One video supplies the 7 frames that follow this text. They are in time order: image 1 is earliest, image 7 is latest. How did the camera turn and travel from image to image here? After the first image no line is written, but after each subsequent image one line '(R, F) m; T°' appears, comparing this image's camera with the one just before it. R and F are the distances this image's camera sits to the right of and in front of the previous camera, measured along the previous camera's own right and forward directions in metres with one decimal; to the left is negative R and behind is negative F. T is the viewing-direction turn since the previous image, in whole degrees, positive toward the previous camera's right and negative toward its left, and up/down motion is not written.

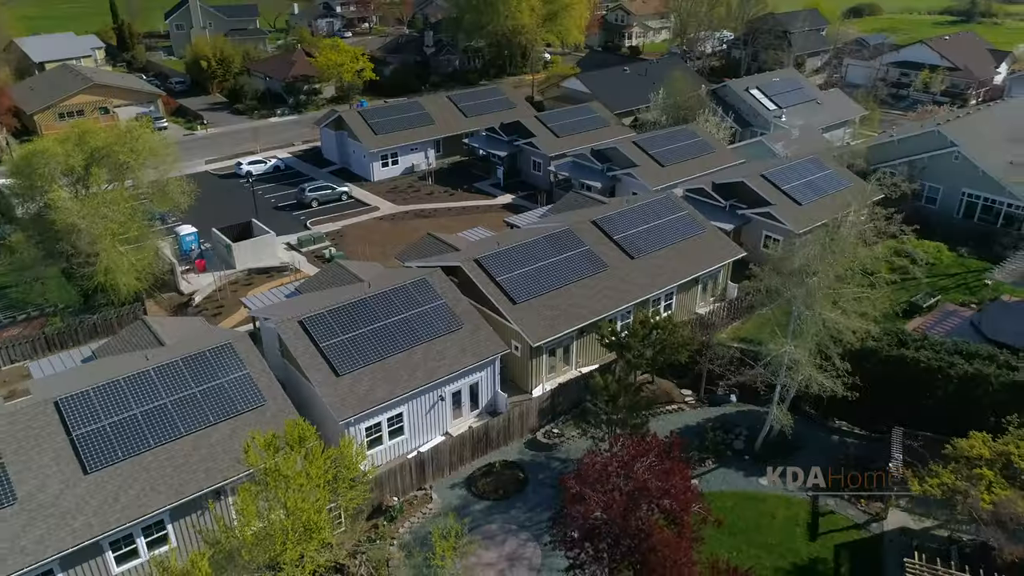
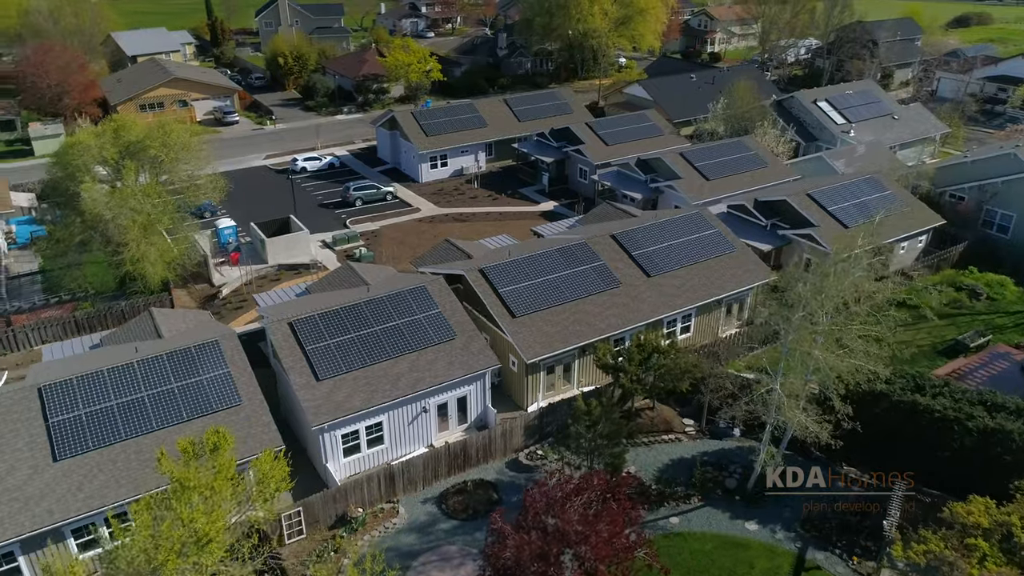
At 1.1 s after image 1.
(+2.8, +0.9) m; -7°
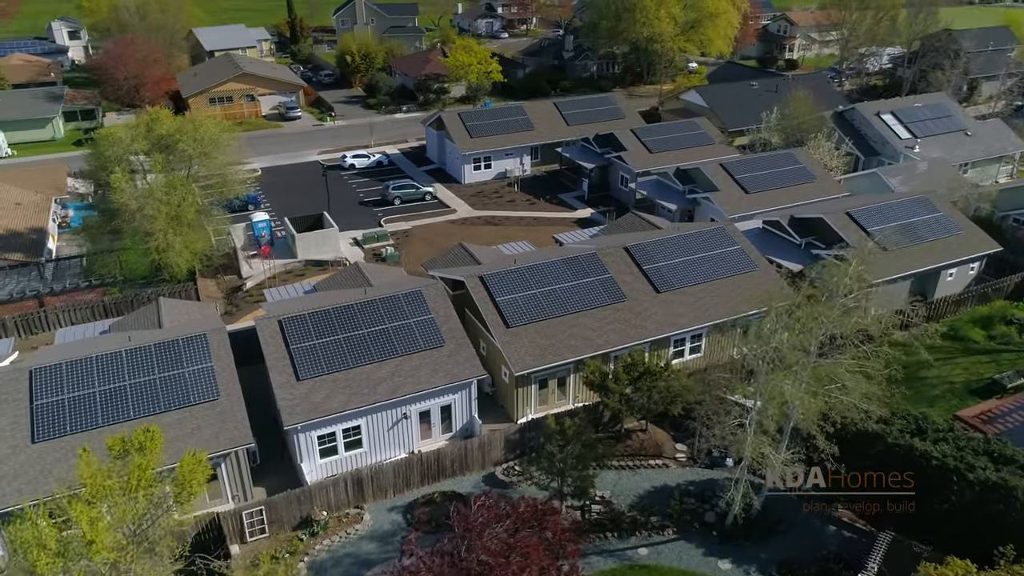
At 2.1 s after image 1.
(+2.7, +0.7) m; -6°
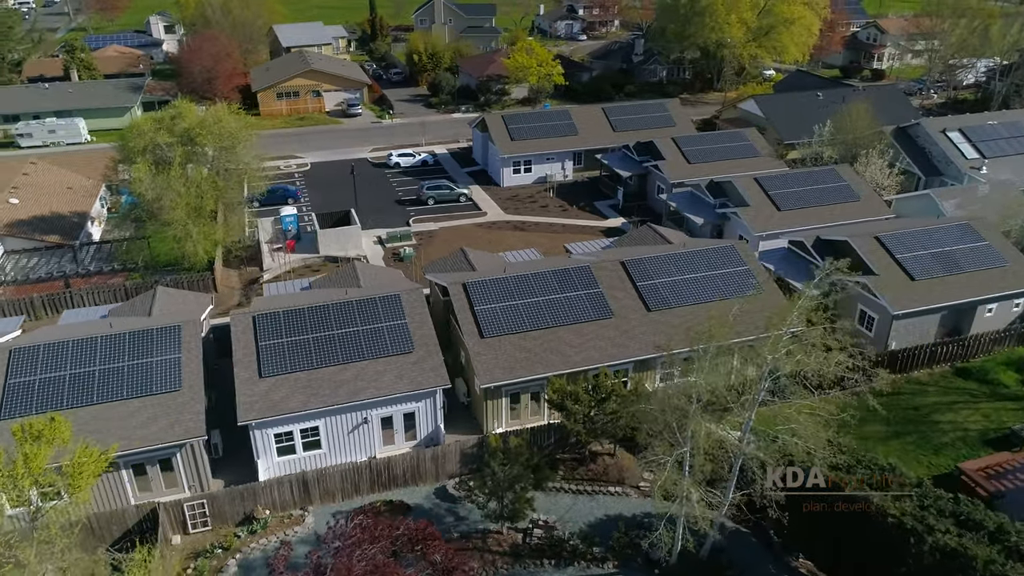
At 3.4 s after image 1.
(+3.4, +0.8) m; -7°
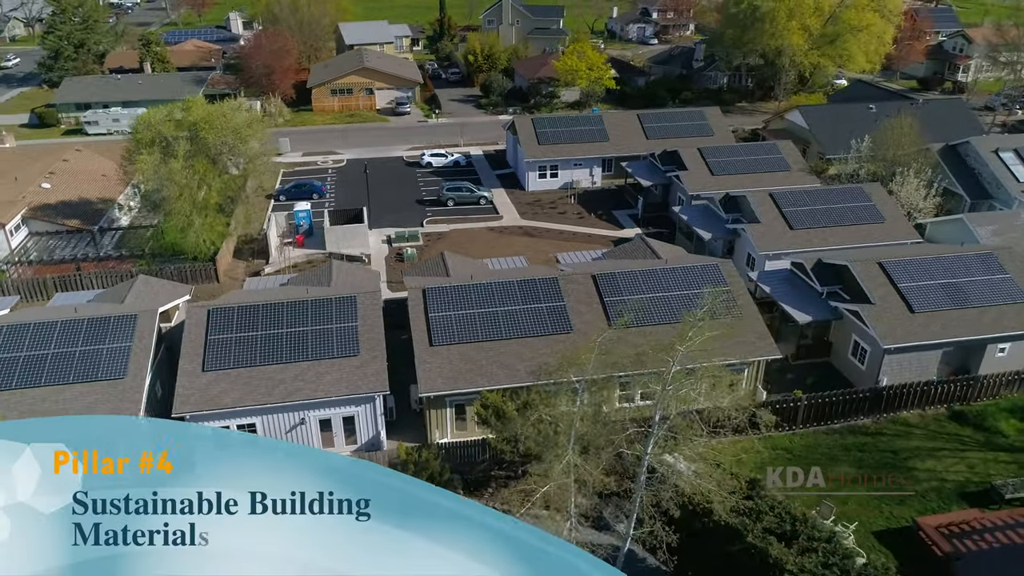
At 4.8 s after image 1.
(+4.0, +0.8) m; -6°
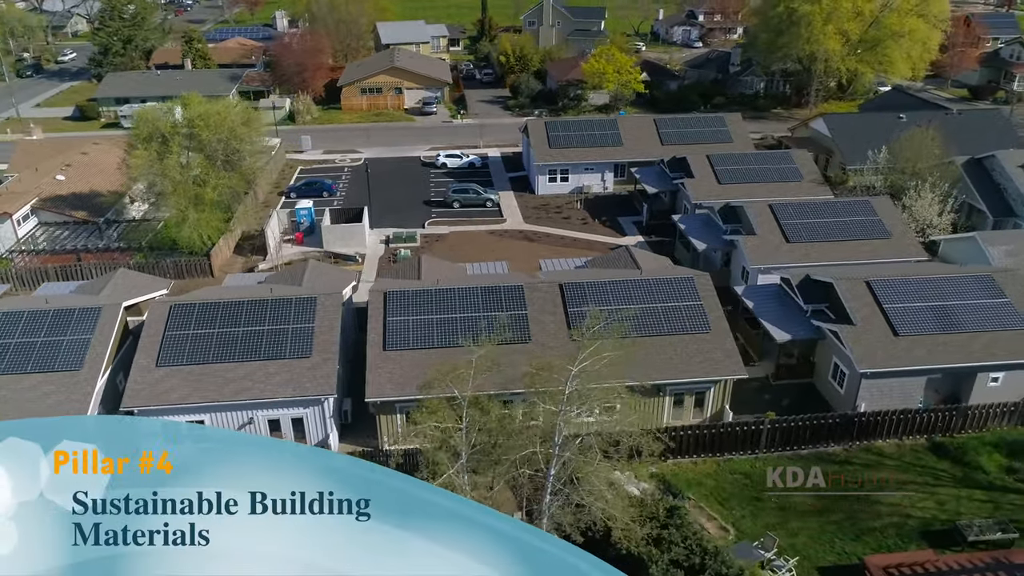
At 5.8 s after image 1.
(+2.9, +0.6) m; -4°
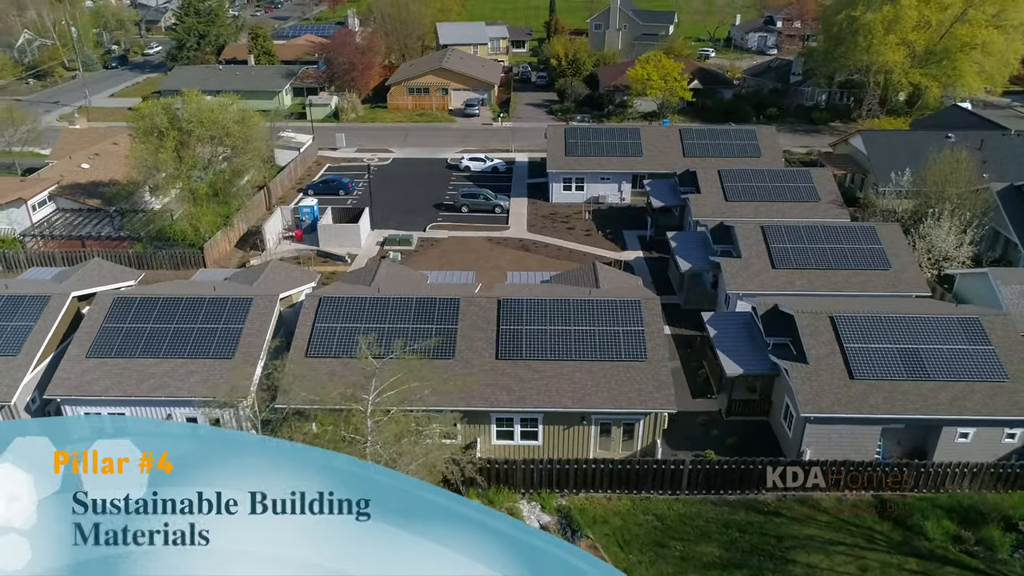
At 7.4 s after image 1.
(+4.8, +1.1) m; -7°
